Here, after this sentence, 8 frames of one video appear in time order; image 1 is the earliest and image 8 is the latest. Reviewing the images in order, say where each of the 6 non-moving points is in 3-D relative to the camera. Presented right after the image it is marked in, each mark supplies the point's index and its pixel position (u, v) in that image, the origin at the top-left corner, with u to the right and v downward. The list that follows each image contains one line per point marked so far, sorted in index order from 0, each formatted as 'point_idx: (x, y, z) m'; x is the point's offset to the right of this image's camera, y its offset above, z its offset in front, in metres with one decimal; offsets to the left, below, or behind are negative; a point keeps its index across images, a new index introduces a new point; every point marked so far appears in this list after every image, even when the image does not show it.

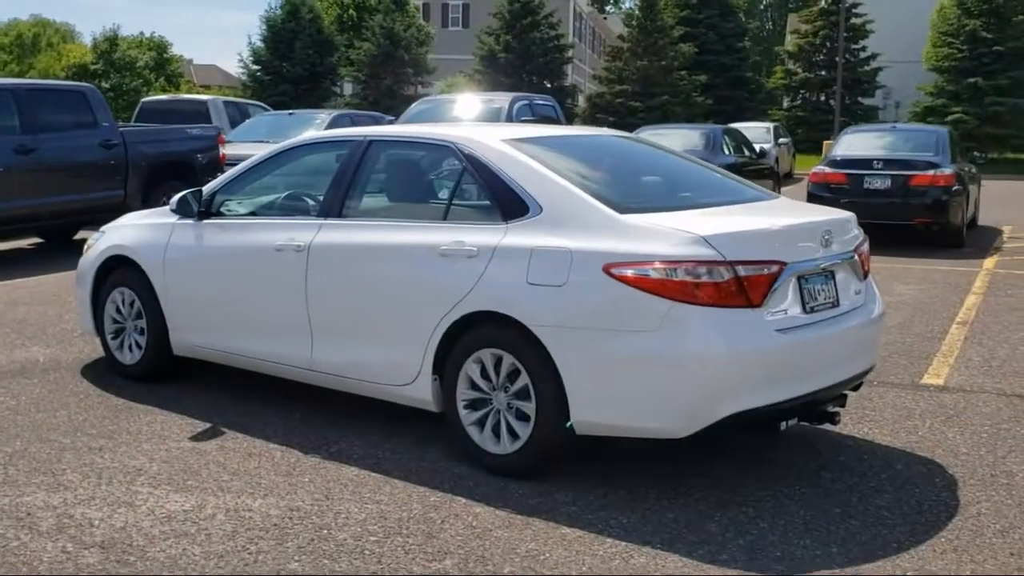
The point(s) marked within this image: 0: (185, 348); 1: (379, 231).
0: (-1.9, -0.3, +6.9) m
1: (-0.6, +0.3, +5.8) m
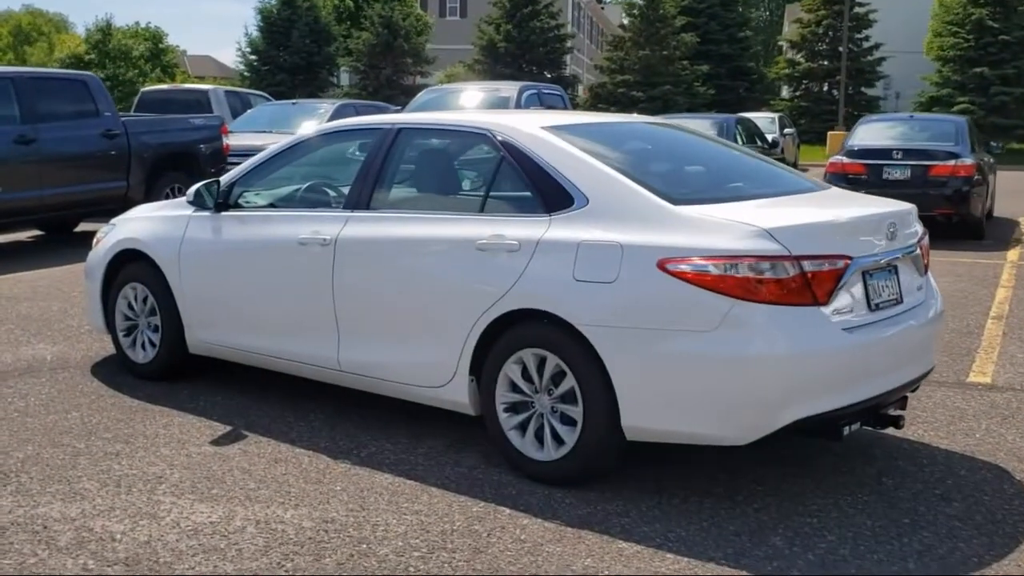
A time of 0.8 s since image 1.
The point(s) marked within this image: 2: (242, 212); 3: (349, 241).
0: (-1.7, -0.3, +6.5) m
1: (-0.5, +0.3, +5.5) m
2: (-1.4, +0.4, +6.4) m
3: (-0.8, +0.2, +5.6) m
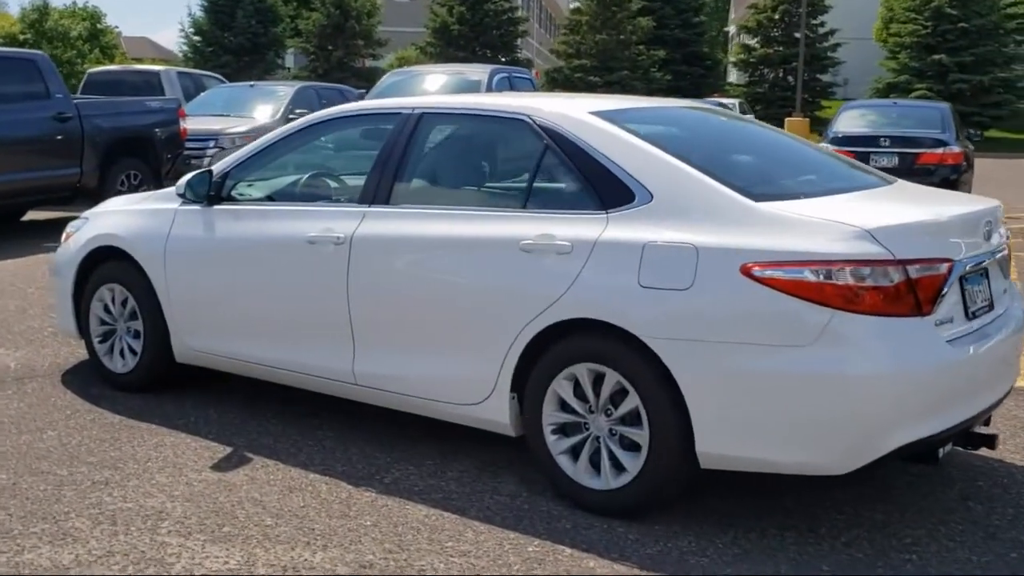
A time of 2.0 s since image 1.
0: (-1.6, -0.3, +5.9) m
1: (-0.3, +0.3, +4.9) m
2: (-1.3, +0.4, +5.7) m
3: (-0.6, +0.2, +5.0) m
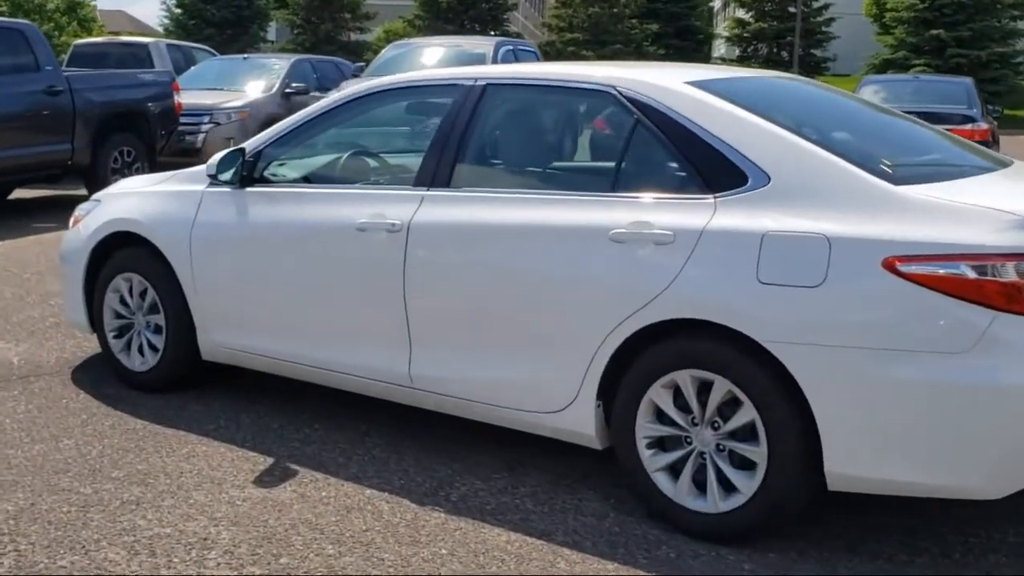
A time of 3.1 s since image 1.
0: (-1.3, -0.3, +5.3) m
1: (0.0, +0.3, +4.3) m
2: (-1.0, +0.4, +5.1) m
3: (-0.3, +0.2, +4.5) m
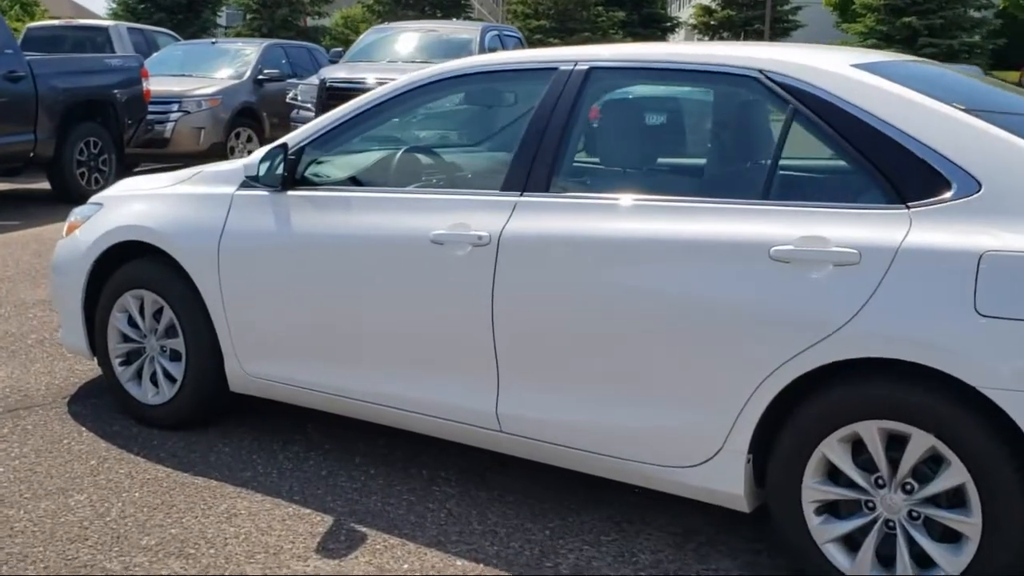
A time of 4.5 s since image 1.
0: (-1.0, -0.4, +4.5) m
1: (+0.4, +0.2, +3.6) m
2: (-0.7, +0.4, +4.3) m
3: (0.0, +0.2, +3.7) m
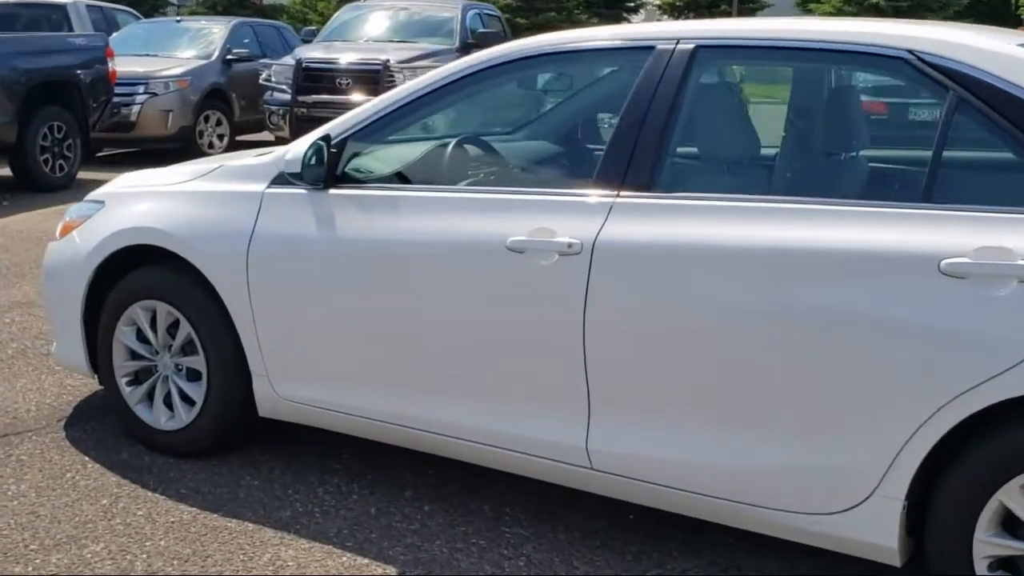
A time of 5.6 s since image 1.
0: (-0.8, -0.4, +4.0) m
1: (+0.6, +0.2, +3.0) m
2: (-0.5, +0.3, +3.8) m
3: (+0.3, +0.1, +3.2) m
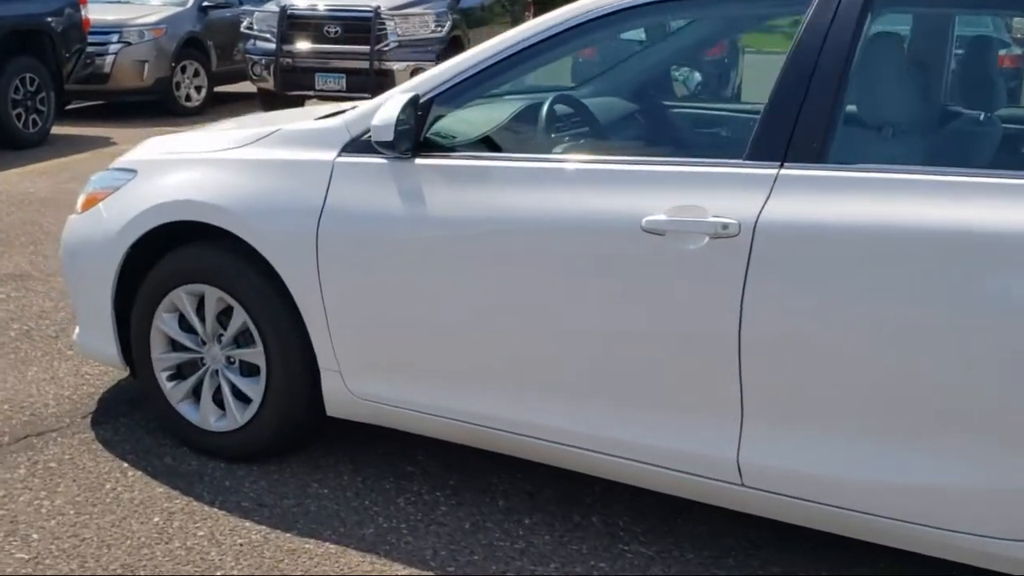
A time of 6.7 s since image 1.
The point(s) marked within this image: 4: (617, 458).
0: (-0.4, -0.3, +3.5) m
1: (+1.0, +0.2, +2.6) m
2: (-0.2, +0.4, +3.3) m
3: (+0.6, +0.1, +2.7) m
4: (+0.3, -0.4, +3.1) m
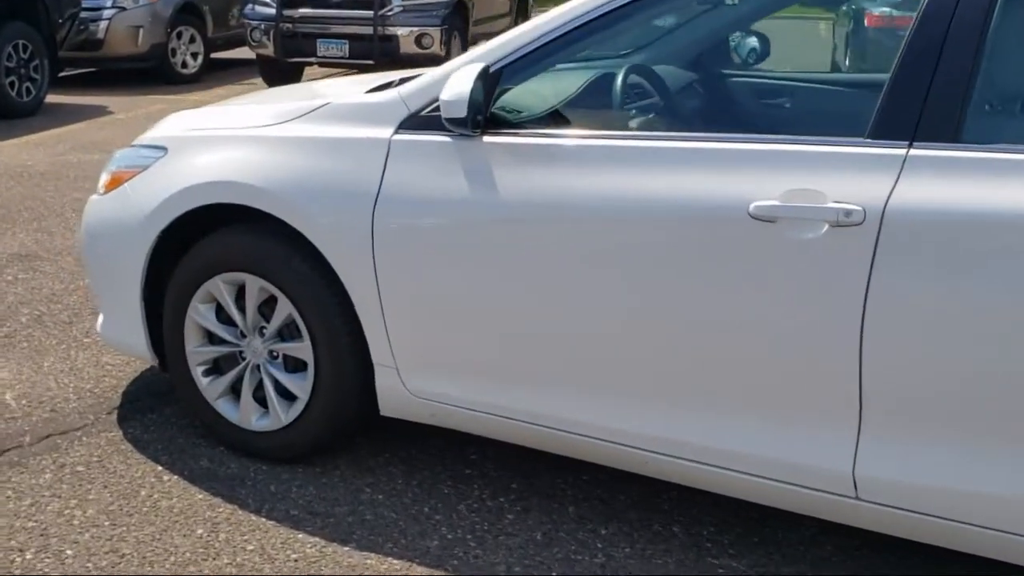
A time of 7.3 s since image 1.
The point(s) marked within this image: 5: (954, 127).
0: (-0.2, -0.3, +3.2) m
1: (+1.2, +0.2, +2.3) m
2: (0.0, +0.4, +3.0) m
3: (+0.8, +0.1, +2.4) m
4: (+0.5, -0.4, +2.8) m
5: (+0.9, +0.3, +2.5) m
